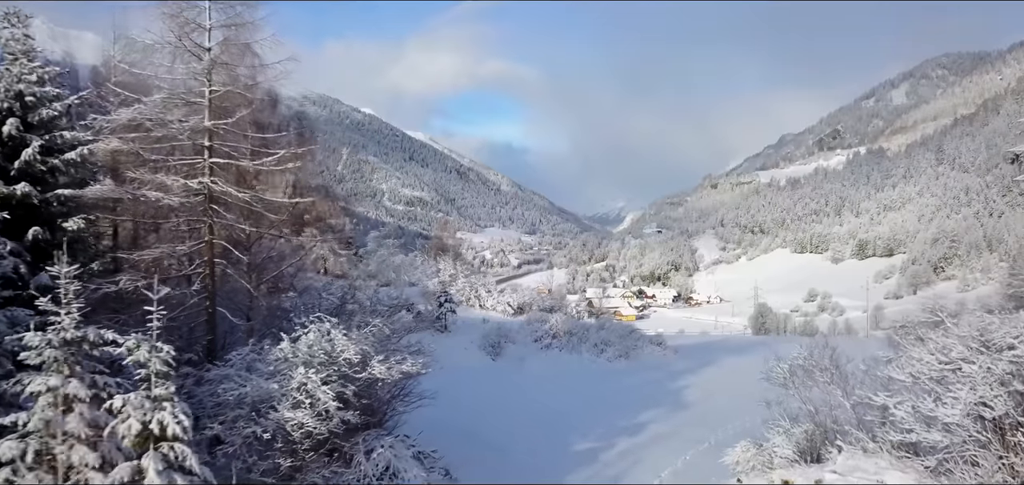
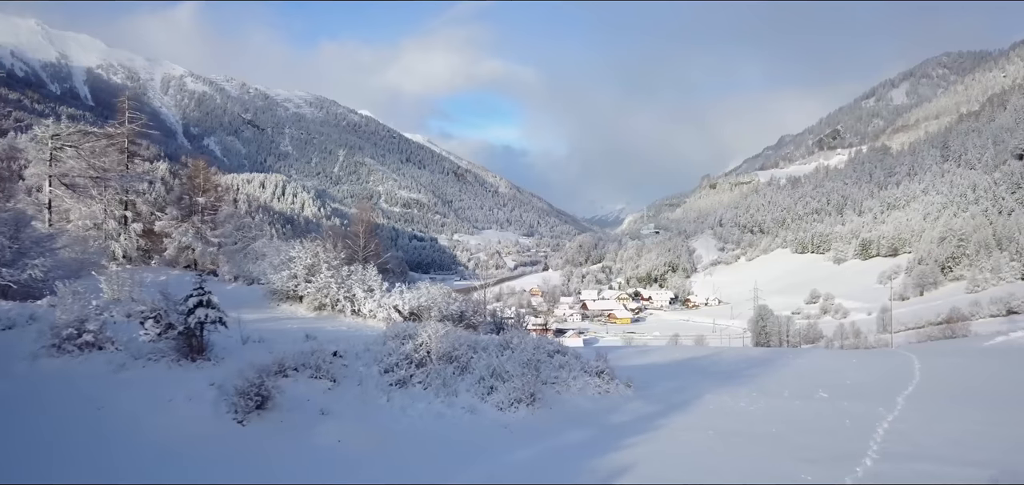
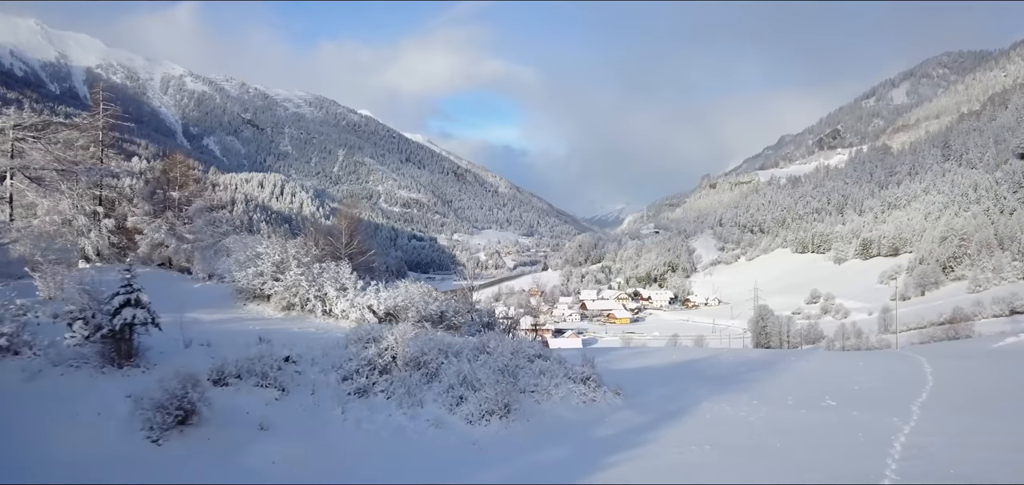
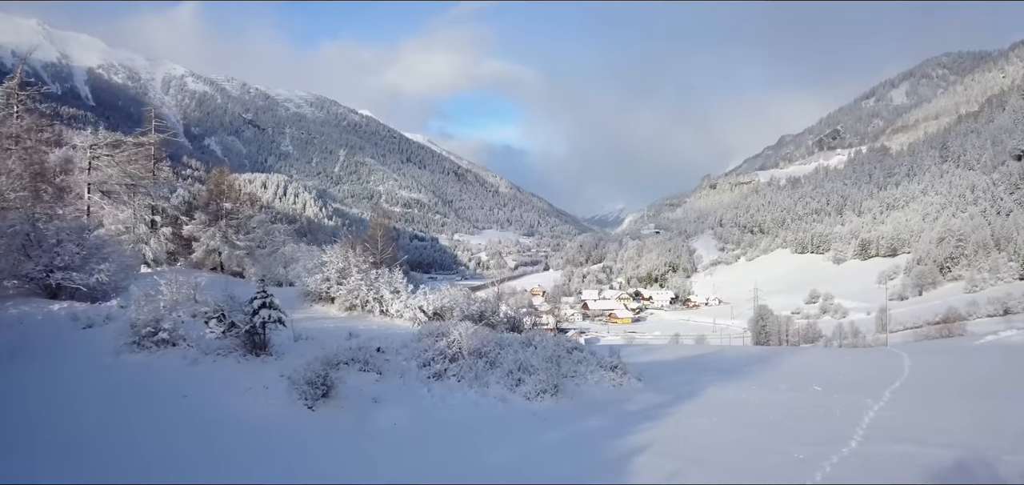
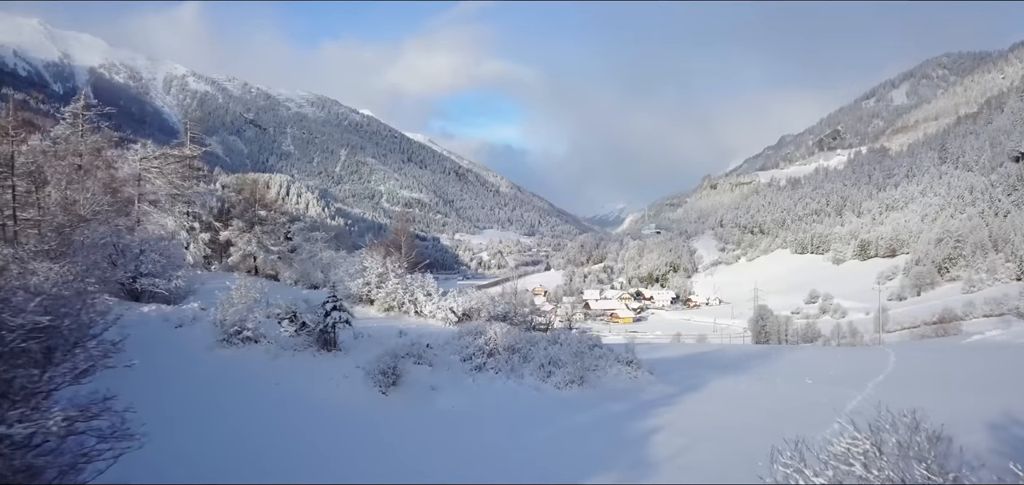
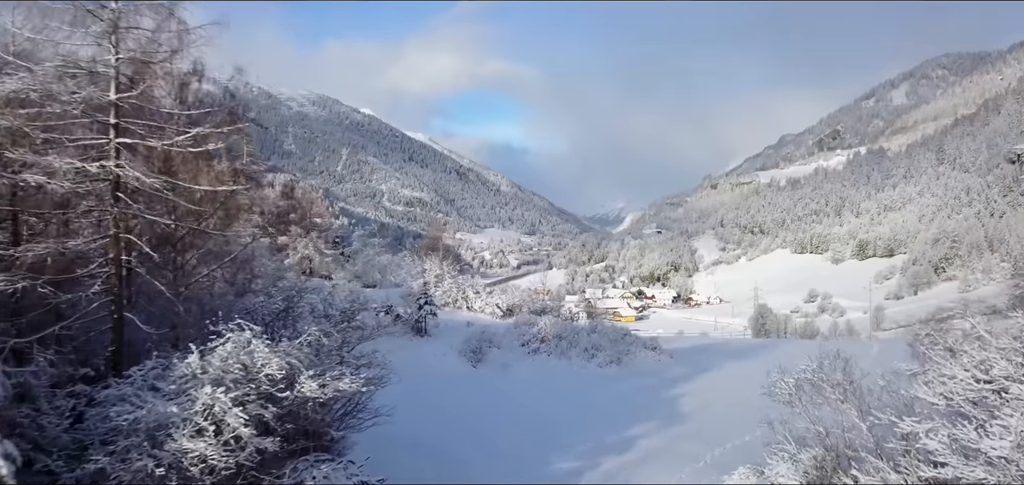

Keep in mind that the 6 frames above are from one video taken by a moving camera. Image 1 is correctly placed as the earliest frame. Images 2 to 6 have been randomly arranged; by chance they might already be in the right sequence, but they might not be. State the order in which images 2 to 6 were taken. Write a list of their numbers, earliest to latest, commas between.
6, 5, 4, 2, 3
